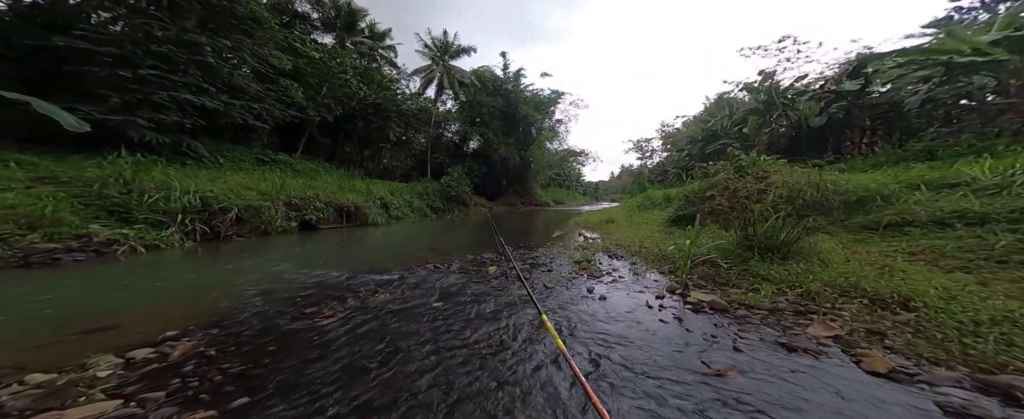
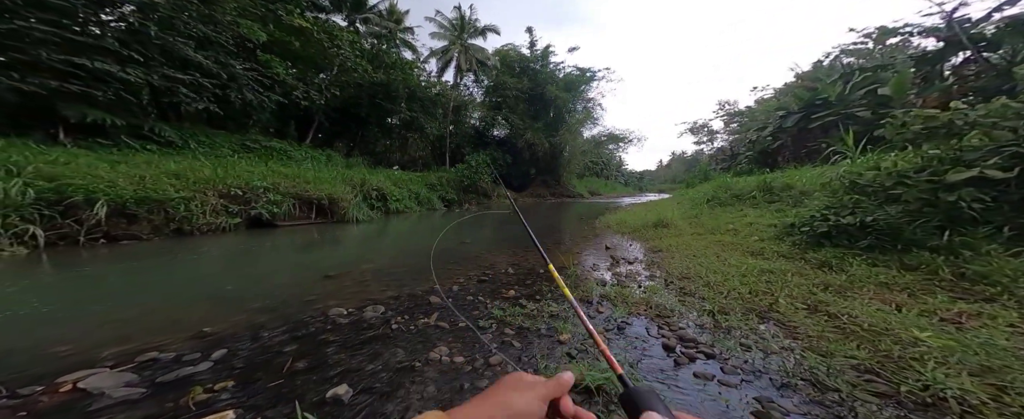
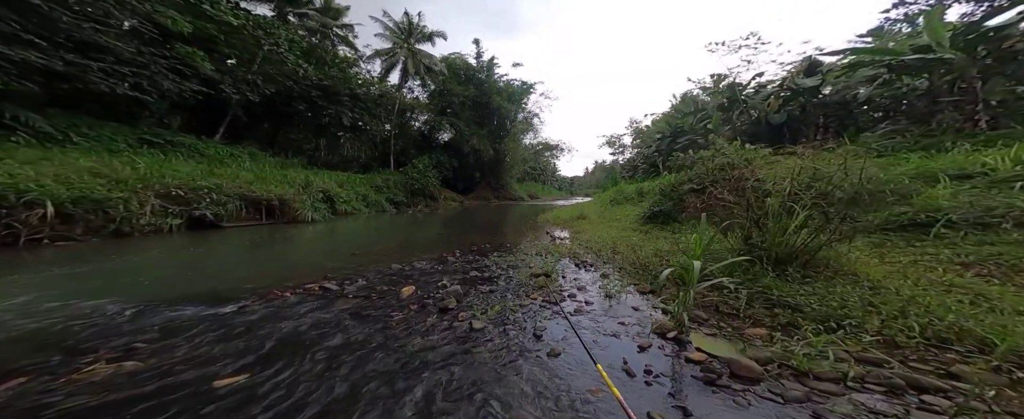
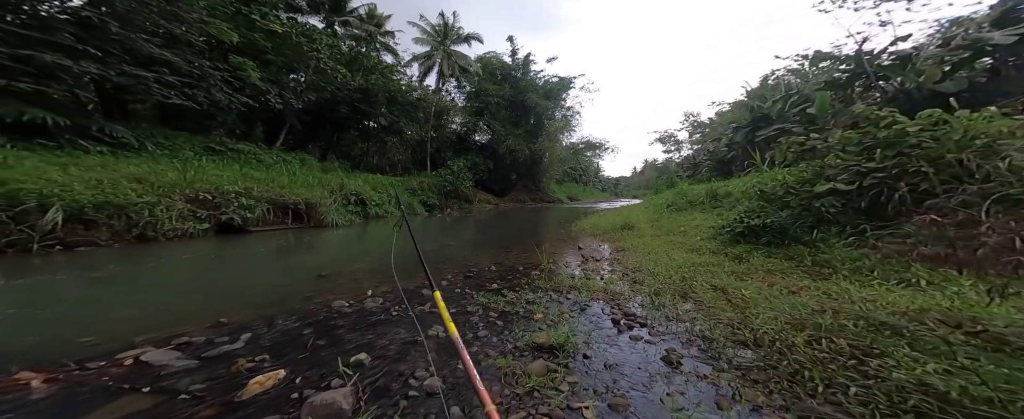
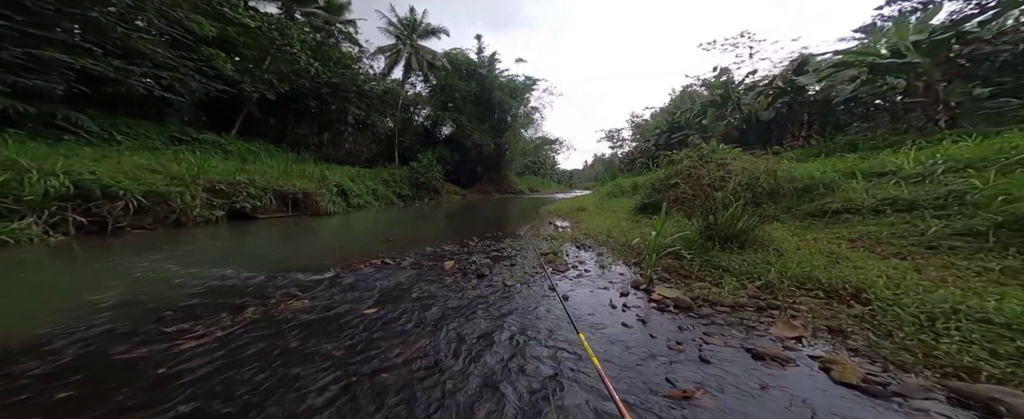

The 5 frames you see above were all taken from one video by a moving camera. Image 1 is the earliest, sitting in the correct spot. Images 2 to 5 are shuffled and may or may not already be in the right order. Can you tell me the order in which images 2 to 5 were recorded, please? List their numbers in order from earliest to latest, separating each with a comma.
5, 3, 4, 2
